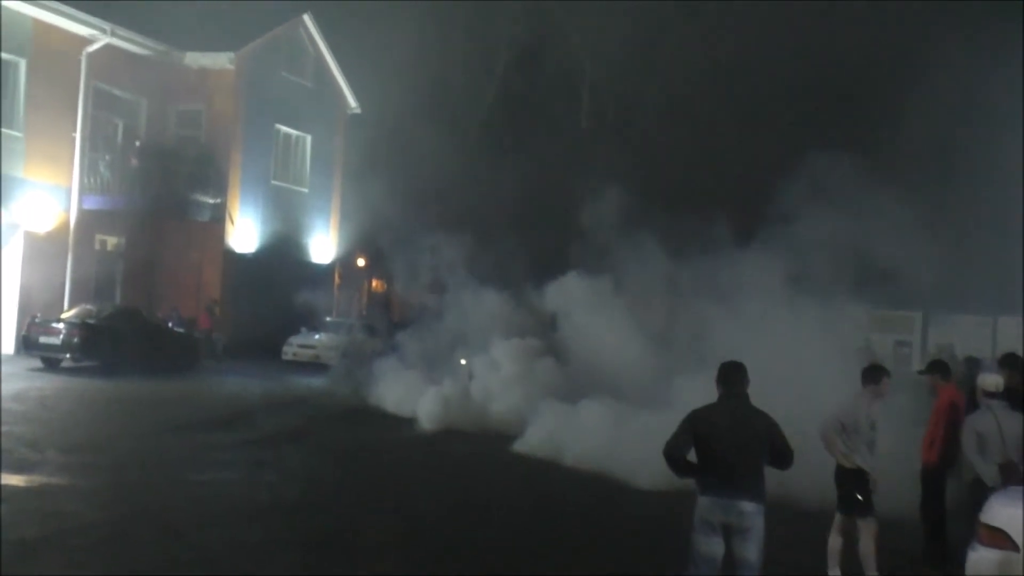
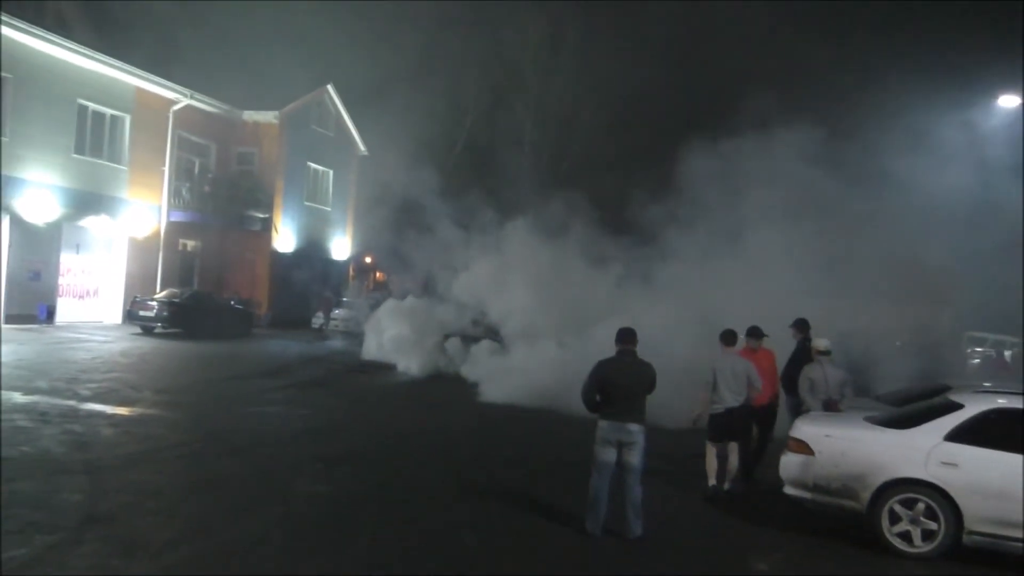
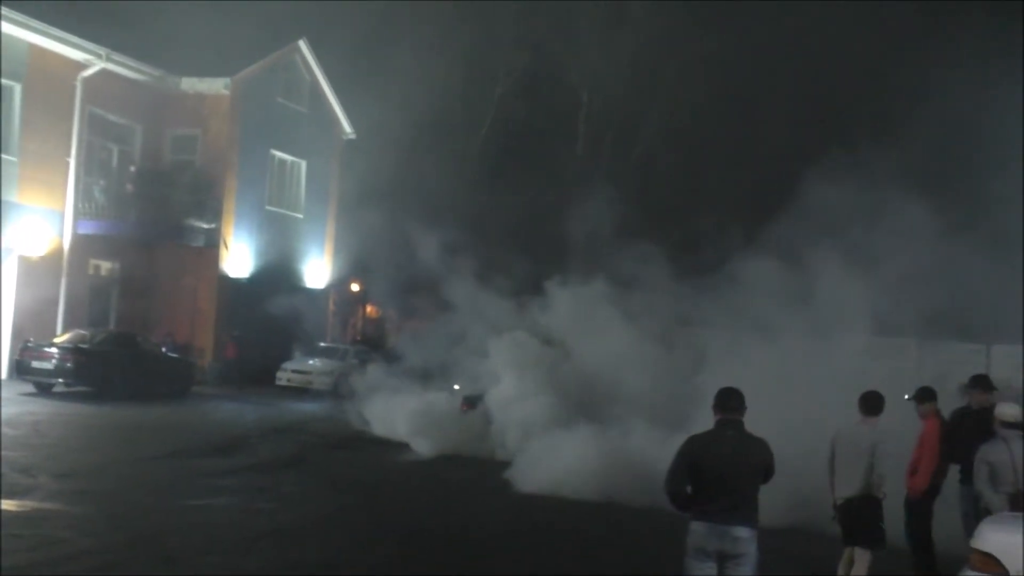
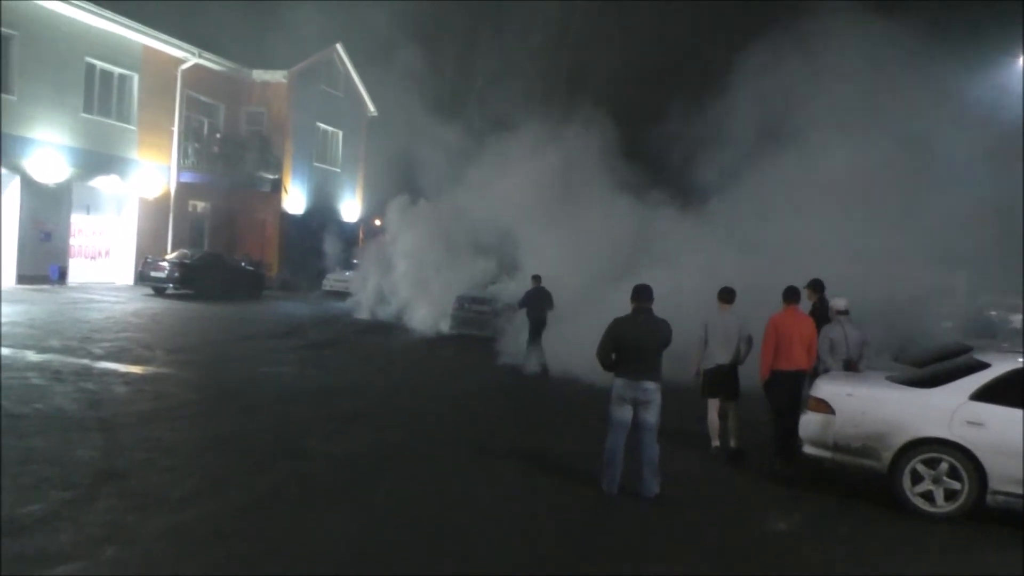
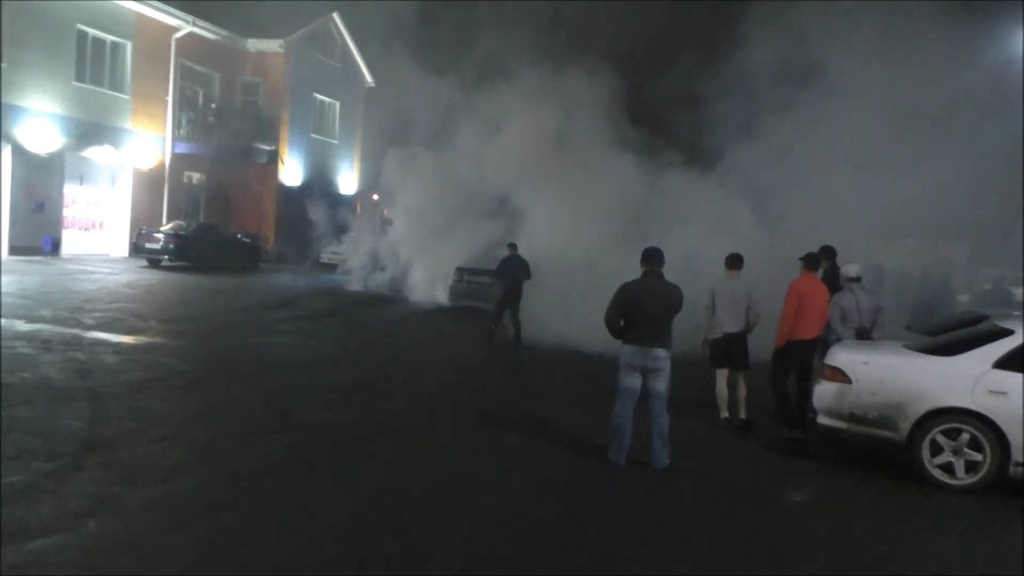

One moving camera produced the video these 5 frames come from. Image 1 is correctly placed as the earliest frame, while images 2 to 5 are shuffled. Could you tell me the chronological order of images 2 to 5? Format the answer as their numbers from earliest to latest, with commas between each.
3, 2, 4, 5
